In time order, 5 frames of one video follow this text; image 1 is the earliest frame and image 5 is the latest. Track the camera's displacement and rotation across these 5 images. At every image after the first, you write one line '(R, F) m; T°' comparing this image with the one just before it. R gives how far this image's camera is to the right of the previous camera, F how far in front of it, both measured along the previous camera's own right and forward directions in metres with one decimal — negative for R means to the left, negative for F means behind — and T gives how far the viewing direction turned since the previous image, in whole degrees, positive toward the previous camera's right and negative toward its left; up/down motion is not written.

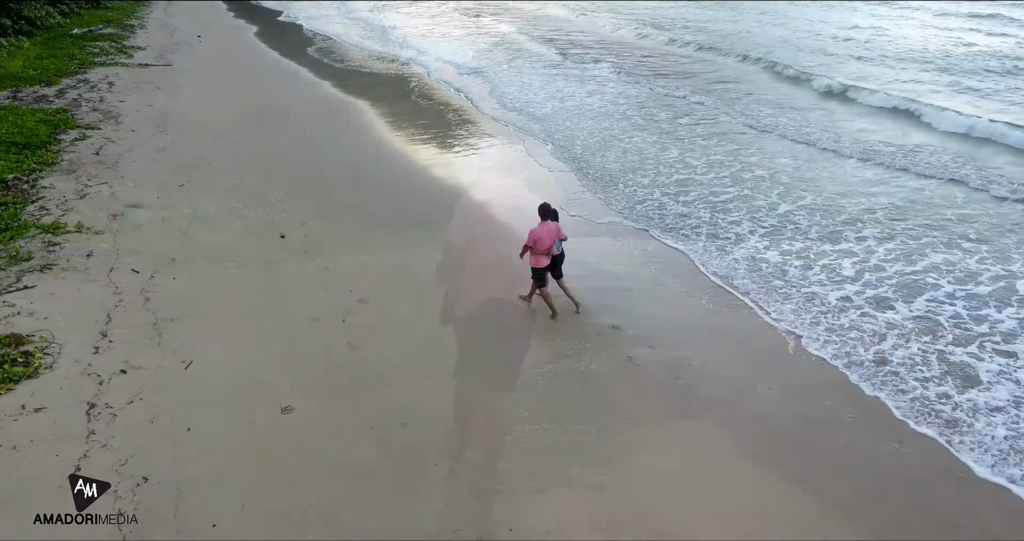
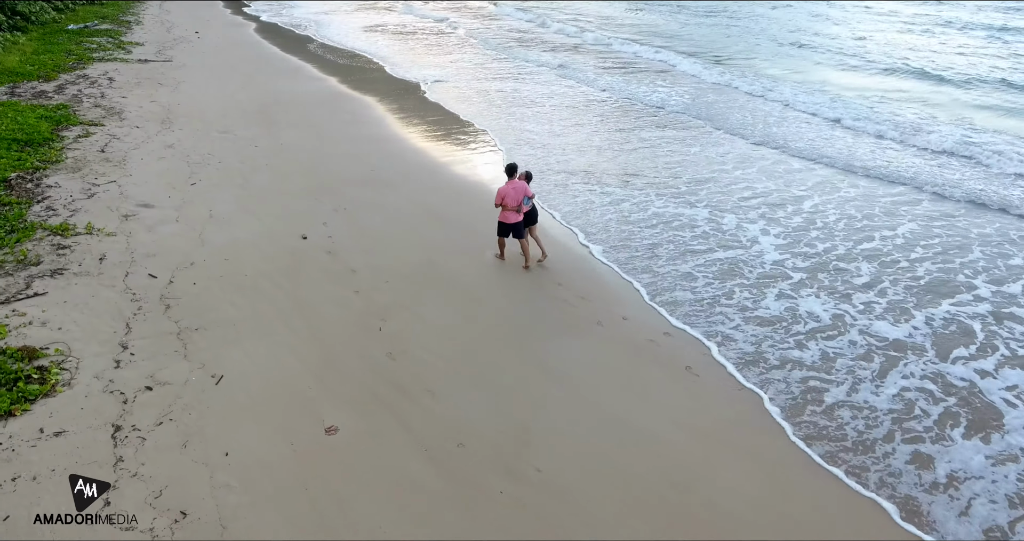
(-0.5, +0.4) m; 0°
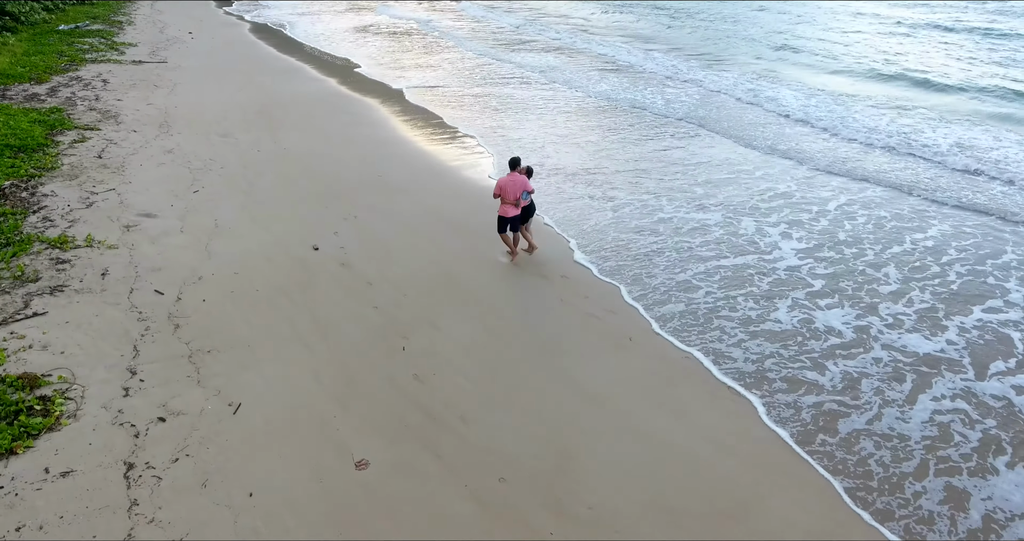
(-0.3, +0.3) m; +1°
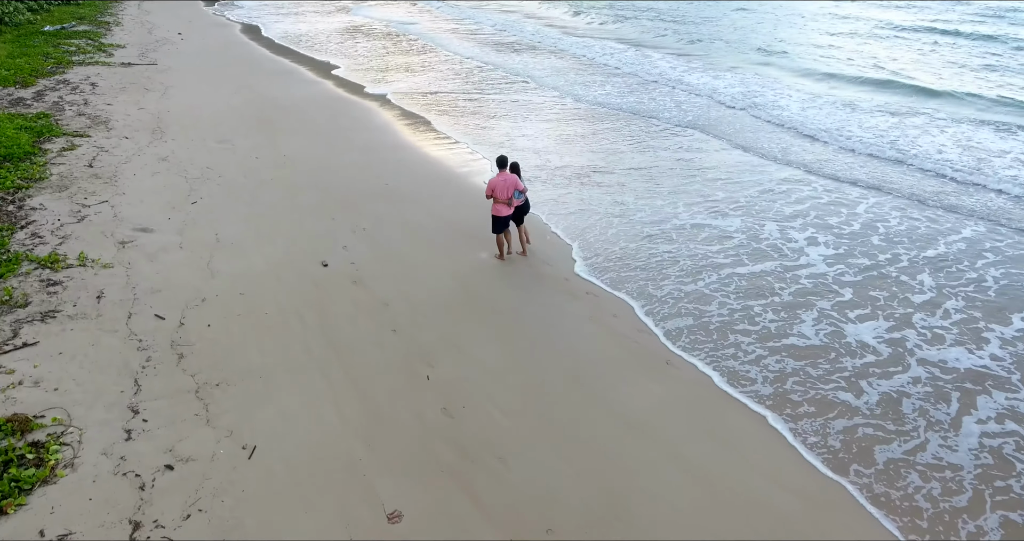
(-0.4, +0.4) m; +1°
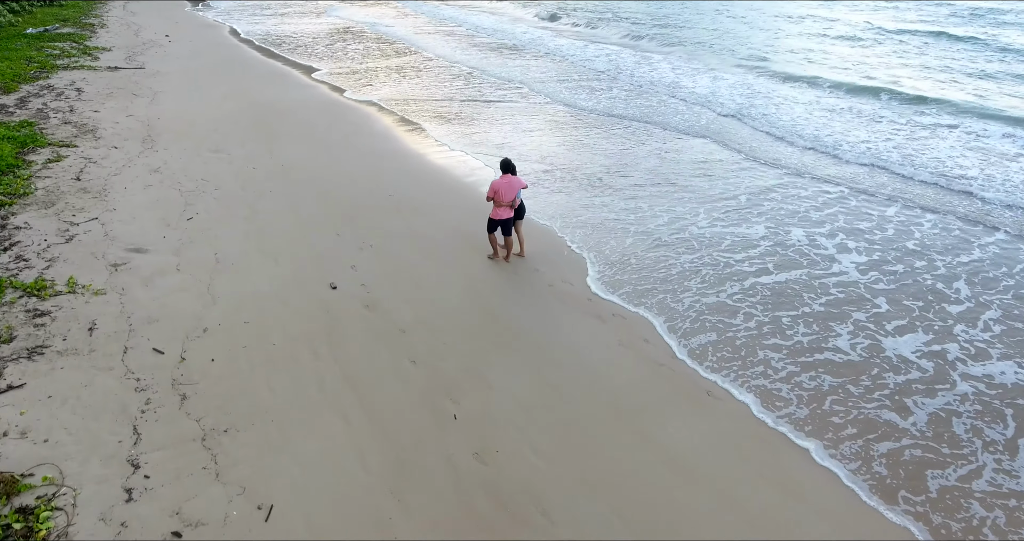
(-0.3, +0.4) m; +1°
